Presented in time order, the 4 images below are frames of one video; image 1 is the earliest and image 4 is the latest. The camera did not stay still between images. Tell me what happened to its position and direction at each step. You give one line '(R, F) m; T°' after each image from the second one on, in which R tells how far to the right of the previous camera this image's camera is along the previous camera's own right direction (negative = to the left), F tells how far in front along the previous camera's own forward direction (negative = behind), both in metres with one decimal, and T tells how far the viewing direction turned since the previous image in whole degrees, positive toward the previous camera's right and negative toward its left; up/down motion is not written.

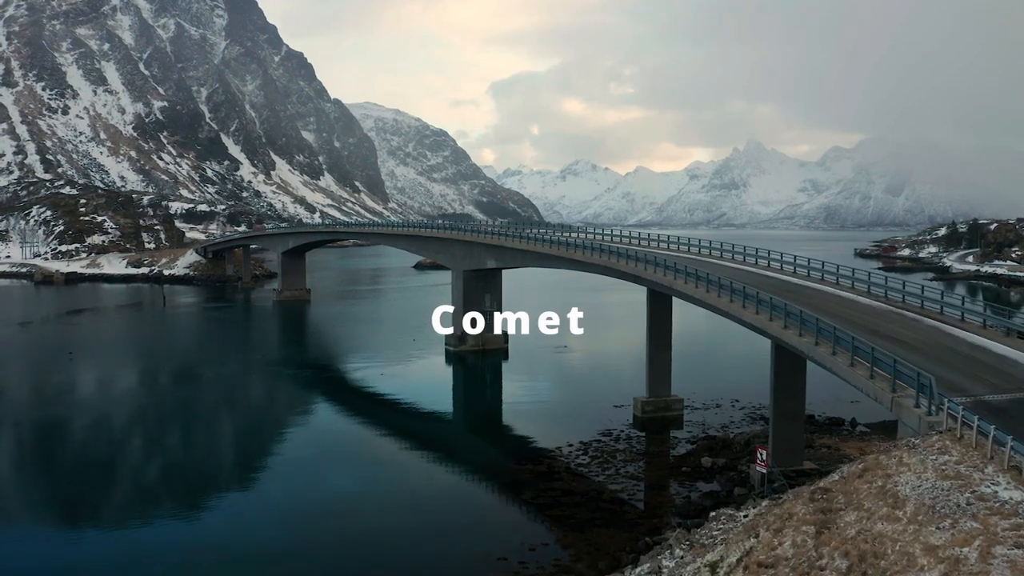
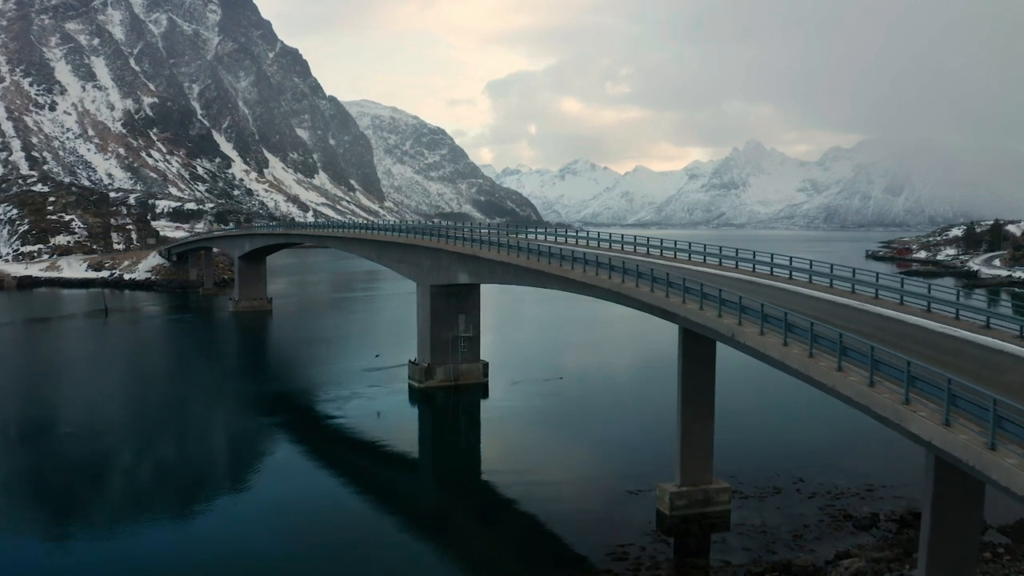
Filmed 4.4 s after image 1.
(+0.4, +5.1) m; 0°
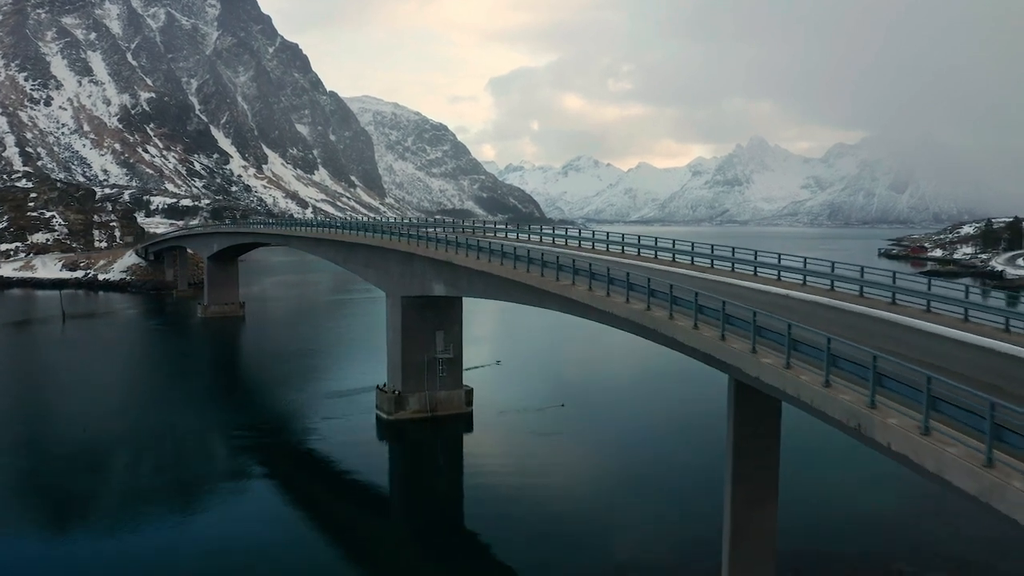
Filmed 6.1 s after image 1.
(+0.3, +3.3) m; 0°
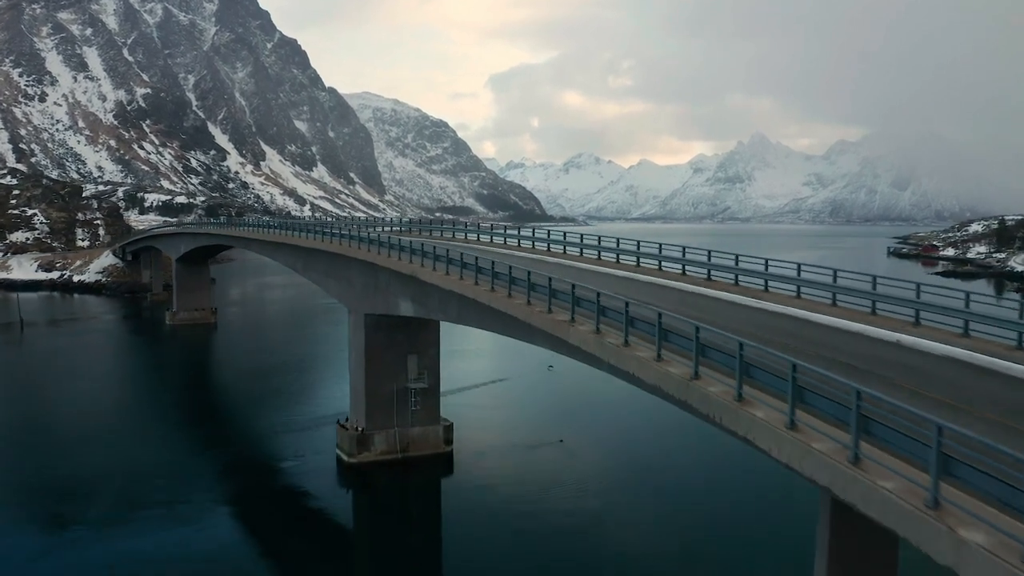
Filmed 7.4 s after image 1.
(+0.2, +2.7) m; 0°
